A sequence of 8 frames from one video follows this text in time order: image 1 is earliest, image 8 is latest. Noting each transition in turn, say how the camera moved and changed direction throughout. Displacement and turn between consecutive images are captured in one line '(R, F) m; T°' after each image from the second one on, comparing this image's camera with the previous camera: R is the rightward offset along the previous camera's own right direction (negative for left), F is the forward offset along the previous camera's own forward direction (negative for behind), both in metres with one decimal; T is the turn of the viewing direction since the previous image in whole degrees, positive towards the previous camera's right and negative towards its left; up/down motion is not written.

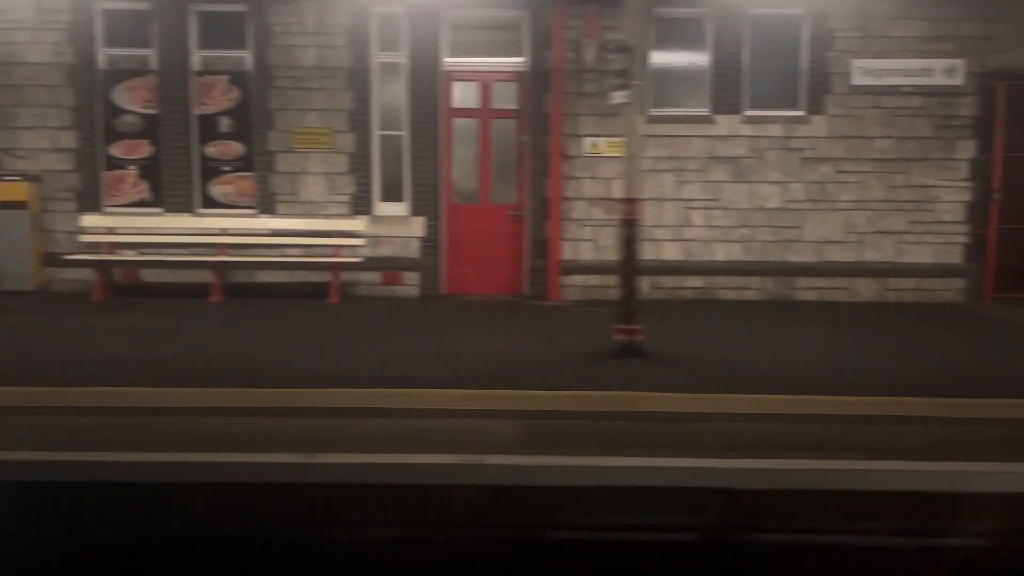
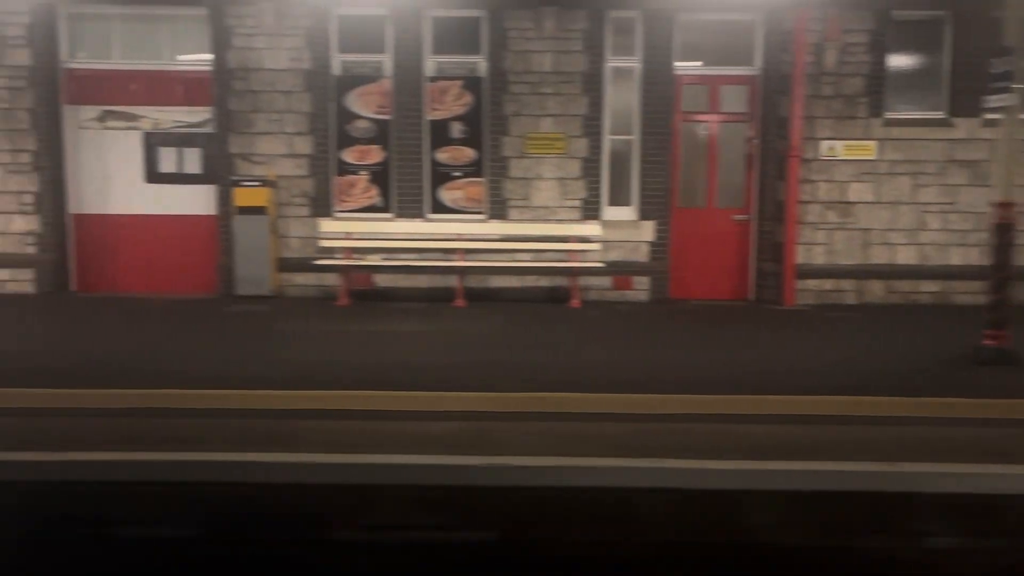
(-2.4, 0.0) m; -1°
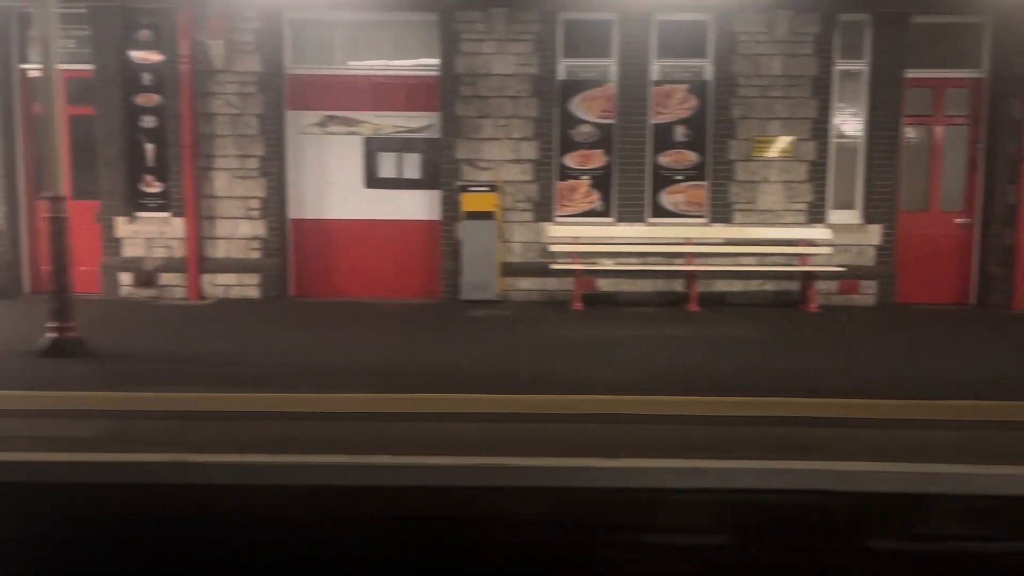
(-2.4, 0.0) m; -1°
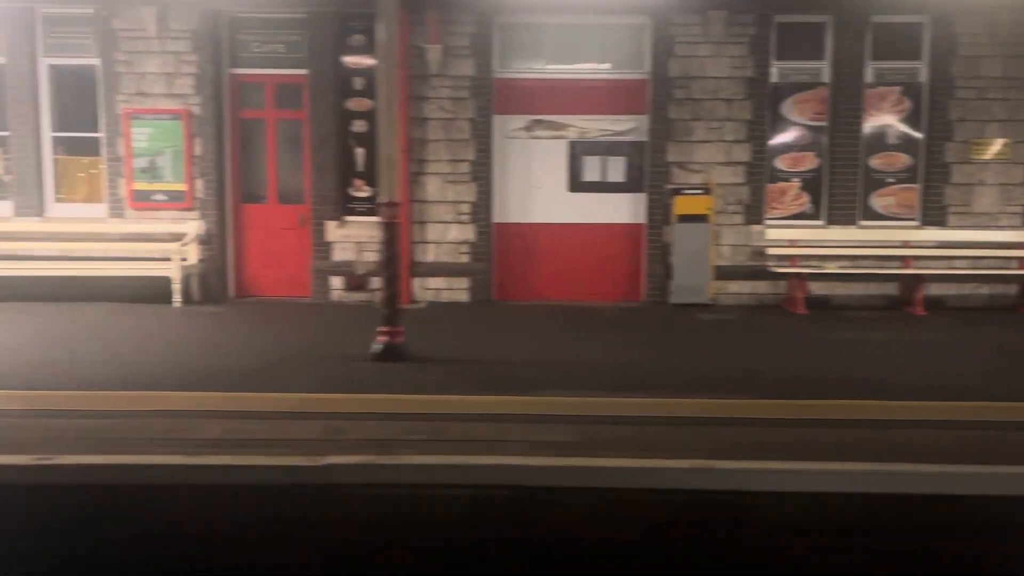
(-2.2, 0.0) m; -1°
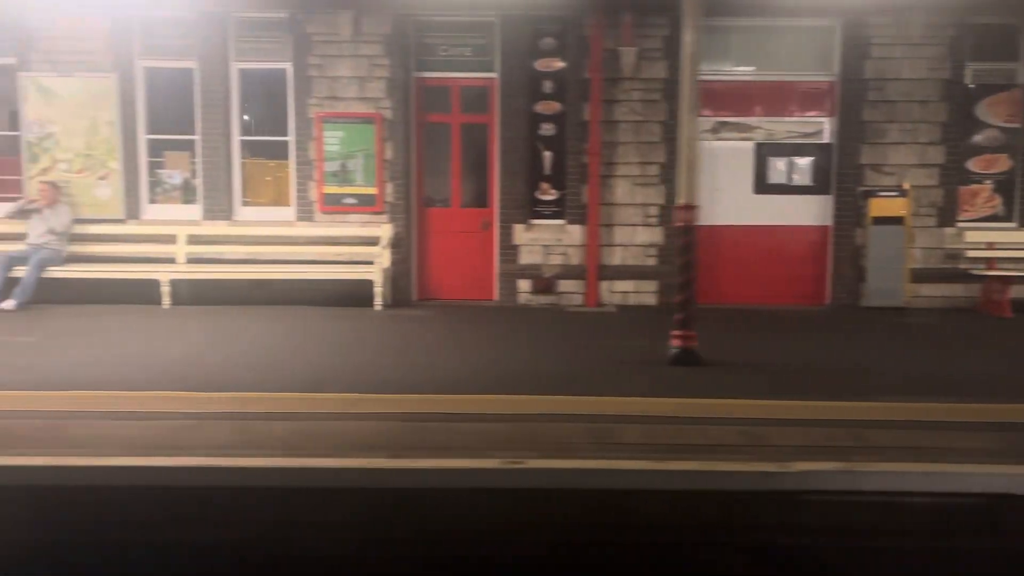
(-2.0, 0.0) m; -1°
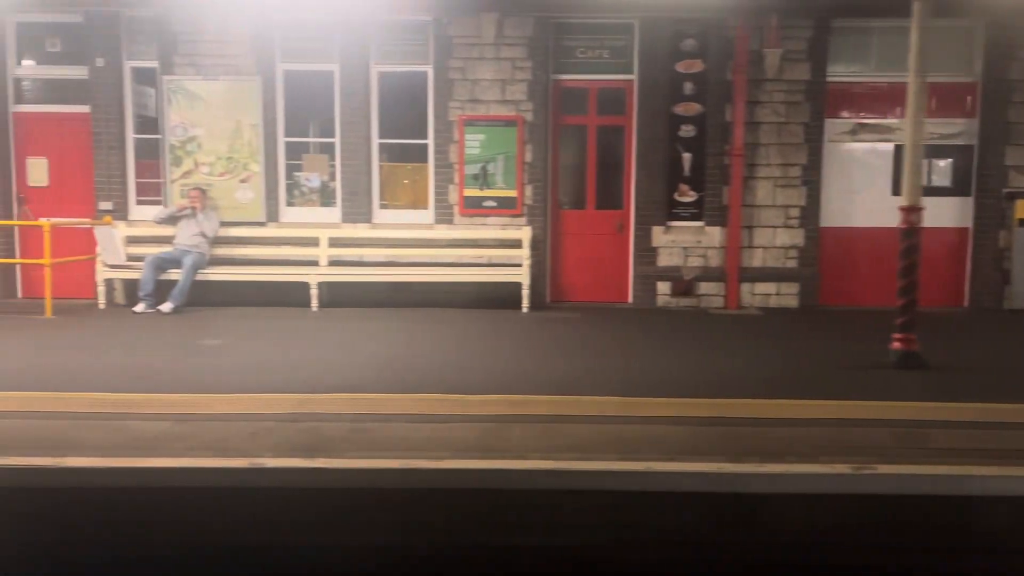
(-1.5, 0.0) m; -1°
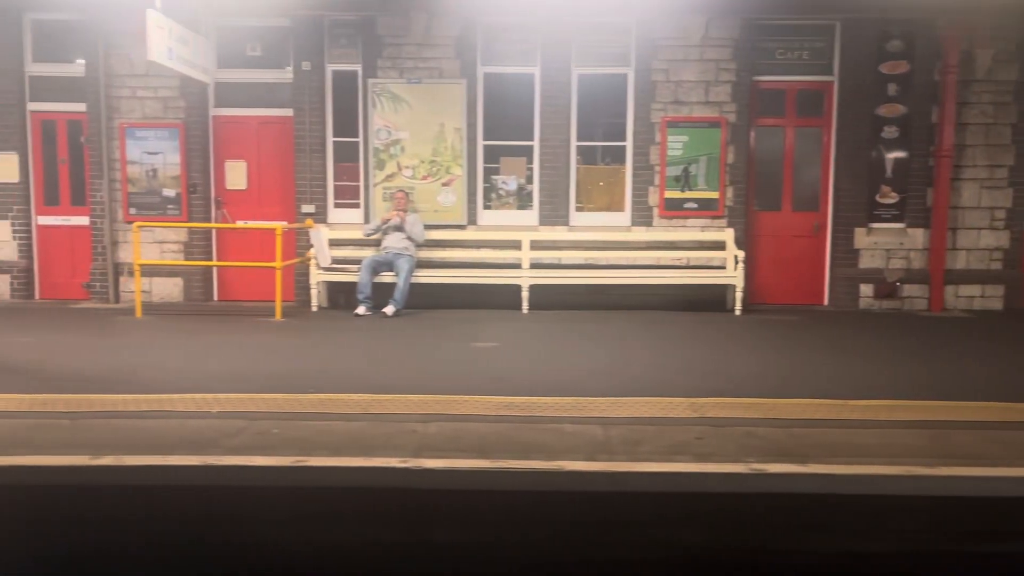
(-2.1, 0.0) m; -1°
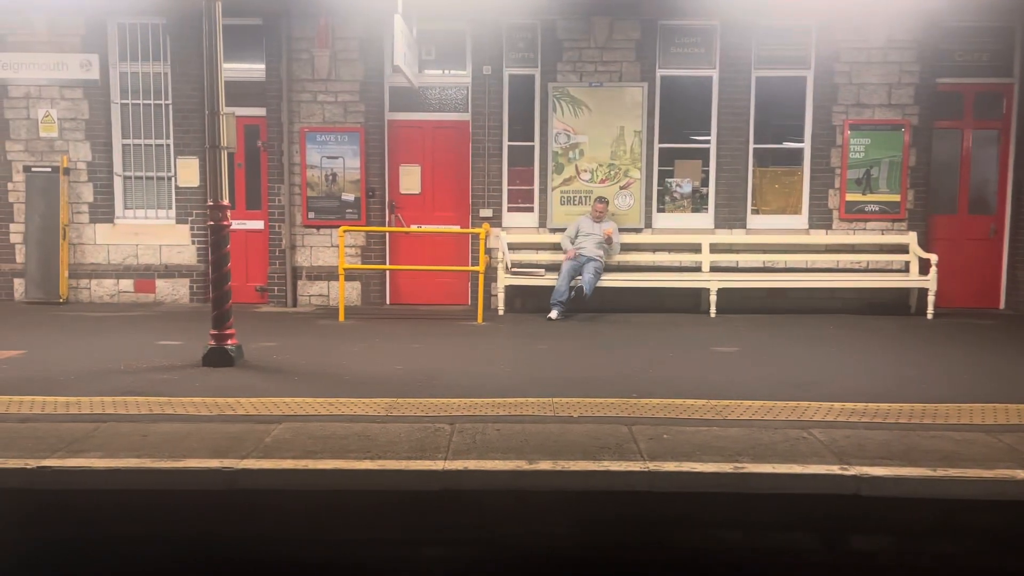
(-1.8, 0.0) m; -1°
